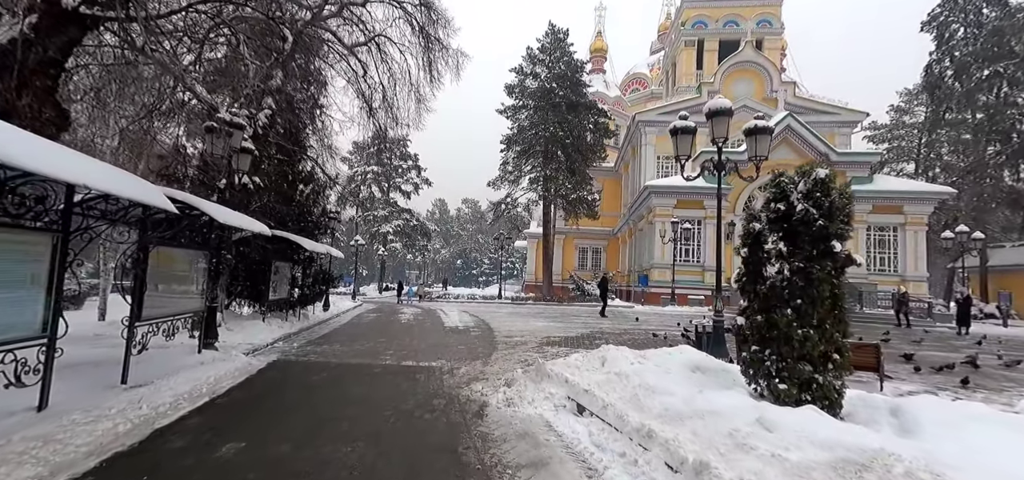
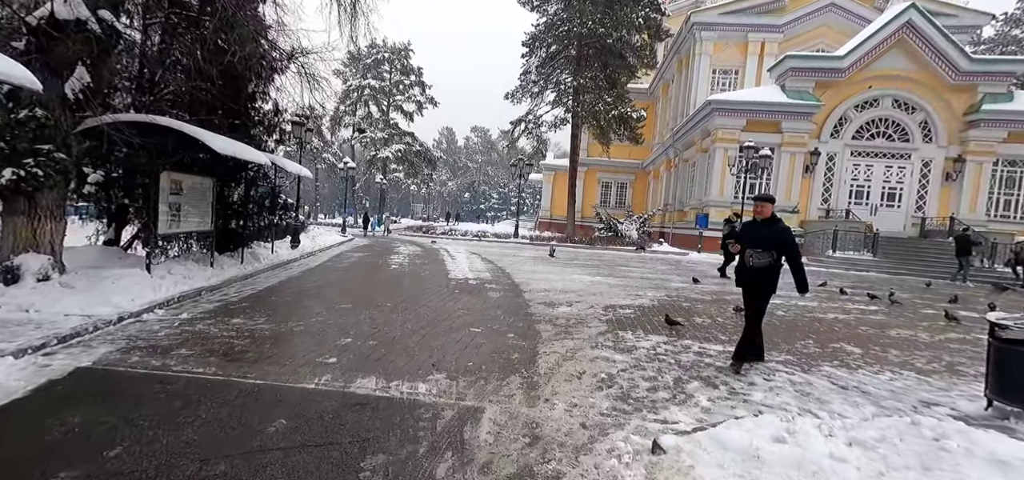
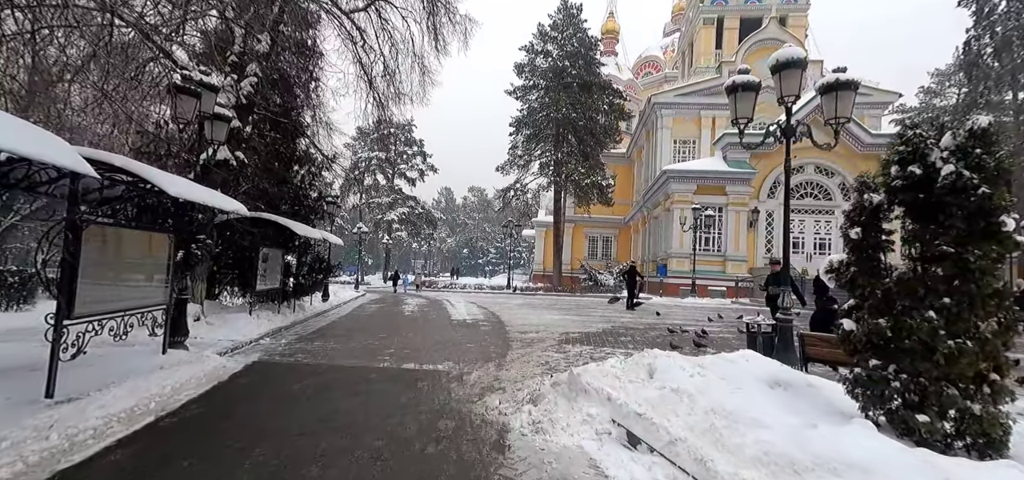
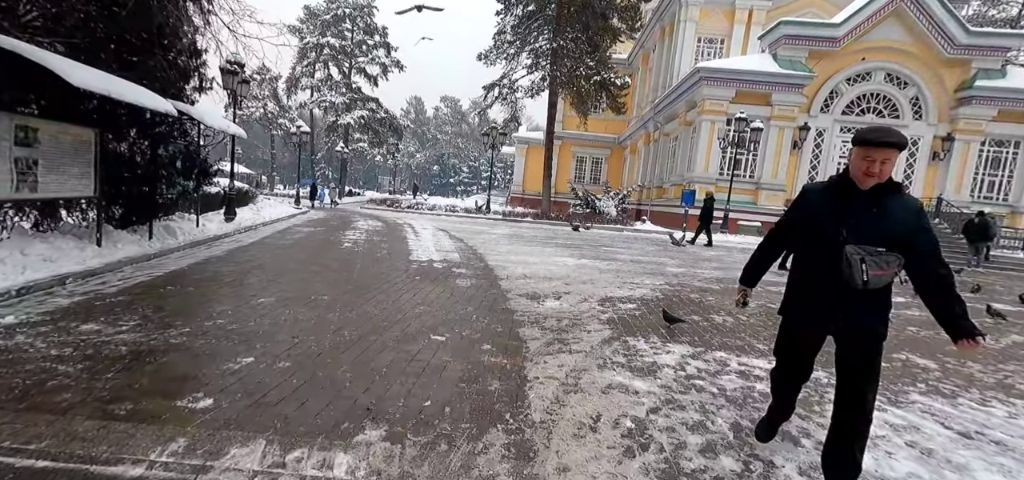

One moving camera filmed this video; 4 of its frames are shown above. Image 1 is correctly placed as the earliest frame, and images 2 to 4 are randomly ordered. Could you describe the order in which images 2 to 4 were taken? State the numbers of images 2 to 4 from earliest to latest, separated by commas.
3, 2, 4
